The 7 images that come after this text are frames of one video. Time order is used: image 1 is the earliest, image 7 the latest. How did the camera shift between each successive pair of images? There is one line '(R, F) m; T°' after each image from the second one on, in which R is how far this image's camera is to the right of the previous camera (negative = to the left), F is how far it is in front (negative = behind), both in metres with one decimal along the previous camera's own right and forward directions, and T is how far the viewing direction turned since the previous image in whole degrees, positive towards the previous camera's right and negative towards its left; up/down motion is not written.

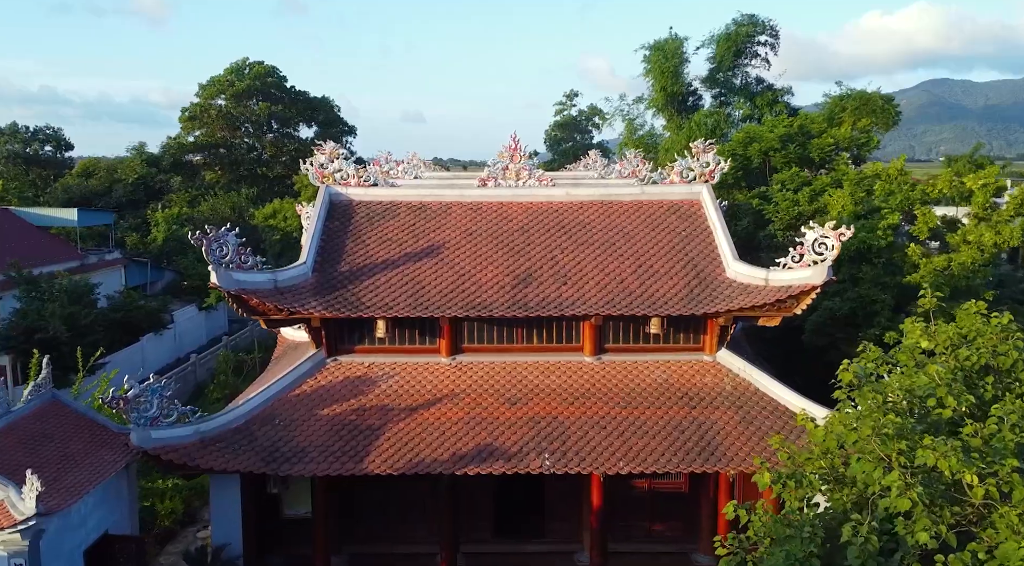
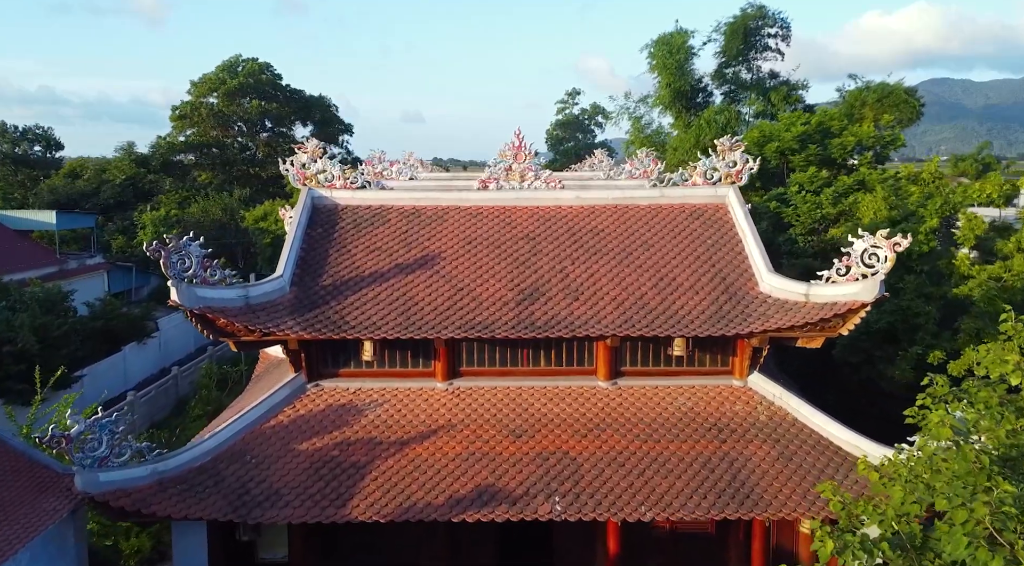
(-0.1, +1.8) m; 0°
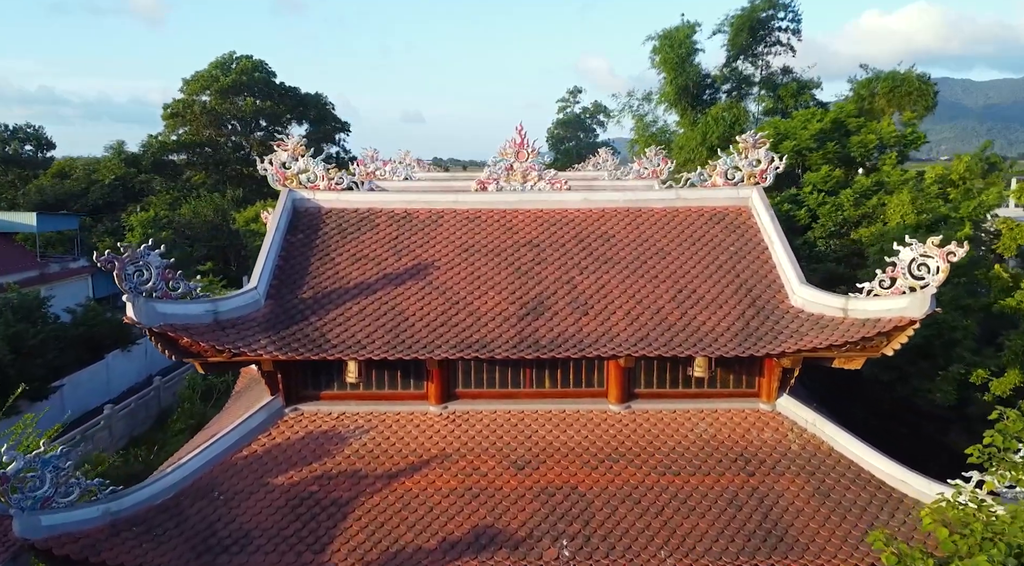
(0.0, +1.4) m; 0°
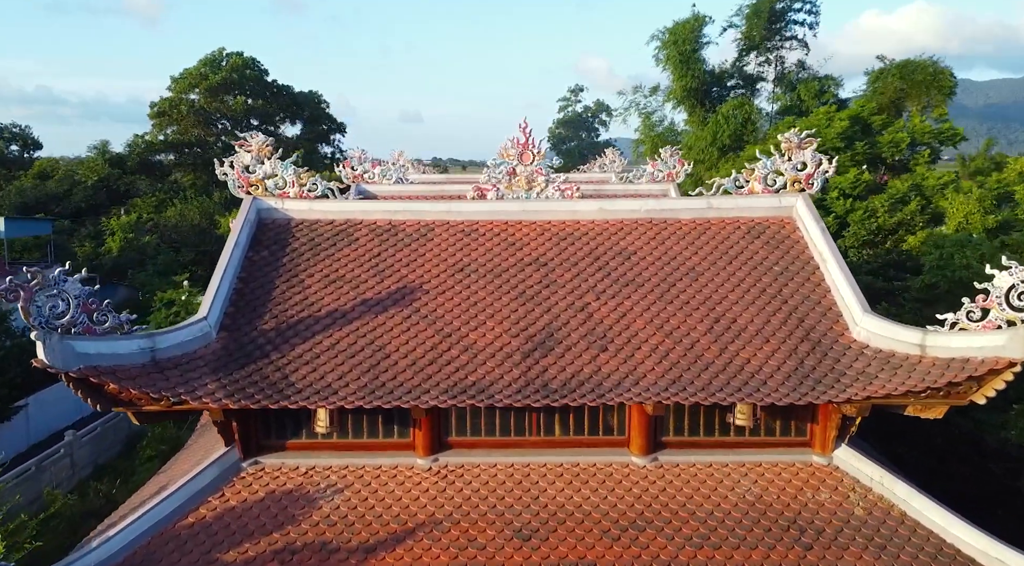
(0.0, +2.1) m; 0°
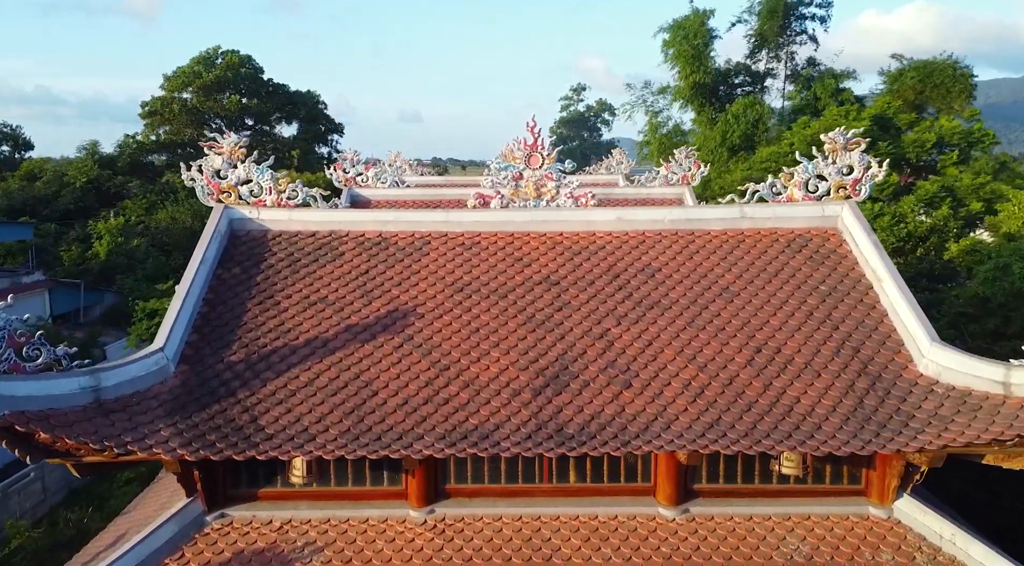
(-0.1, +1.4) m; 0°
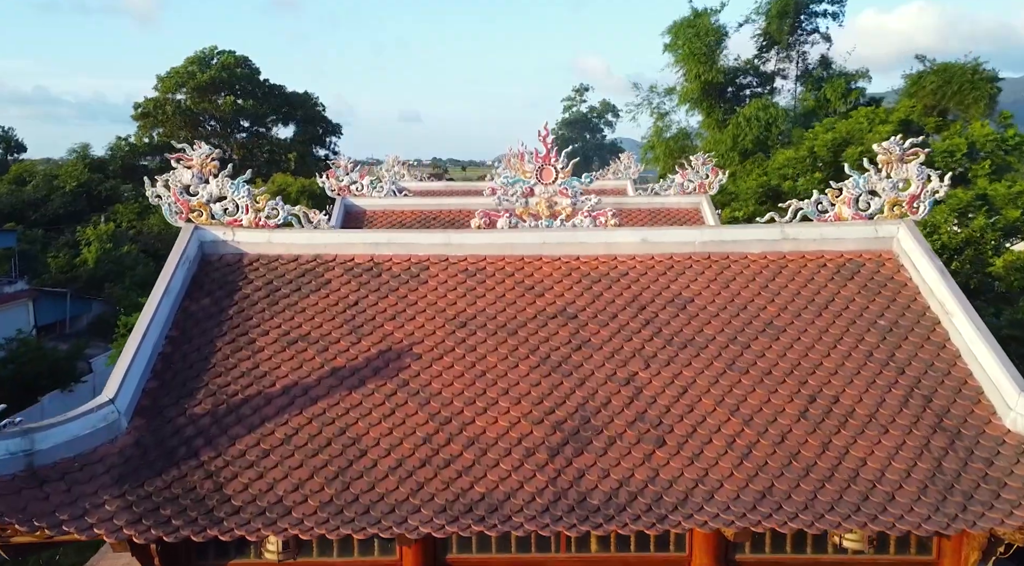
(-0.1, +1.3) m; 0°
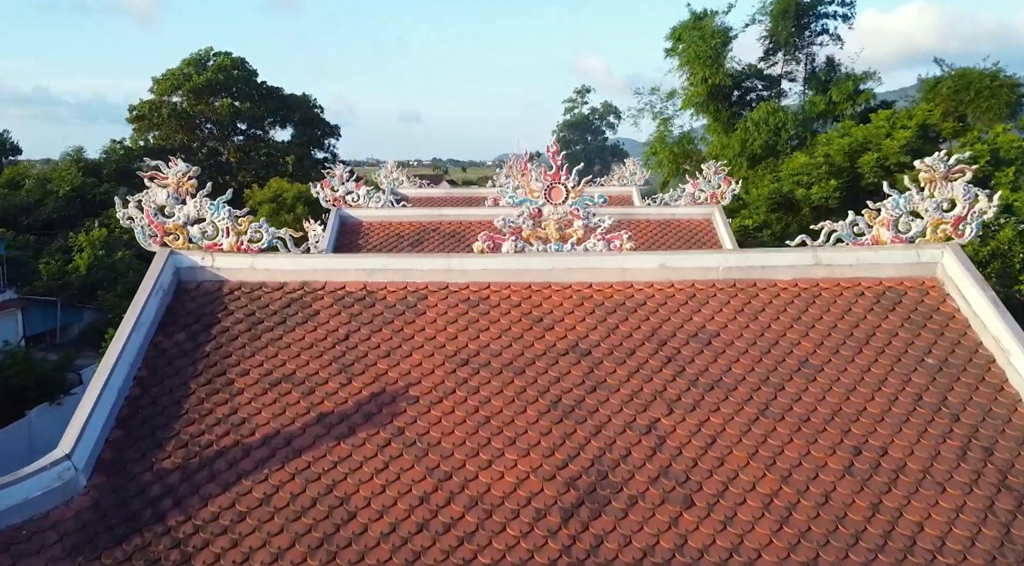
(-0.1, +0.8) m; 0°
